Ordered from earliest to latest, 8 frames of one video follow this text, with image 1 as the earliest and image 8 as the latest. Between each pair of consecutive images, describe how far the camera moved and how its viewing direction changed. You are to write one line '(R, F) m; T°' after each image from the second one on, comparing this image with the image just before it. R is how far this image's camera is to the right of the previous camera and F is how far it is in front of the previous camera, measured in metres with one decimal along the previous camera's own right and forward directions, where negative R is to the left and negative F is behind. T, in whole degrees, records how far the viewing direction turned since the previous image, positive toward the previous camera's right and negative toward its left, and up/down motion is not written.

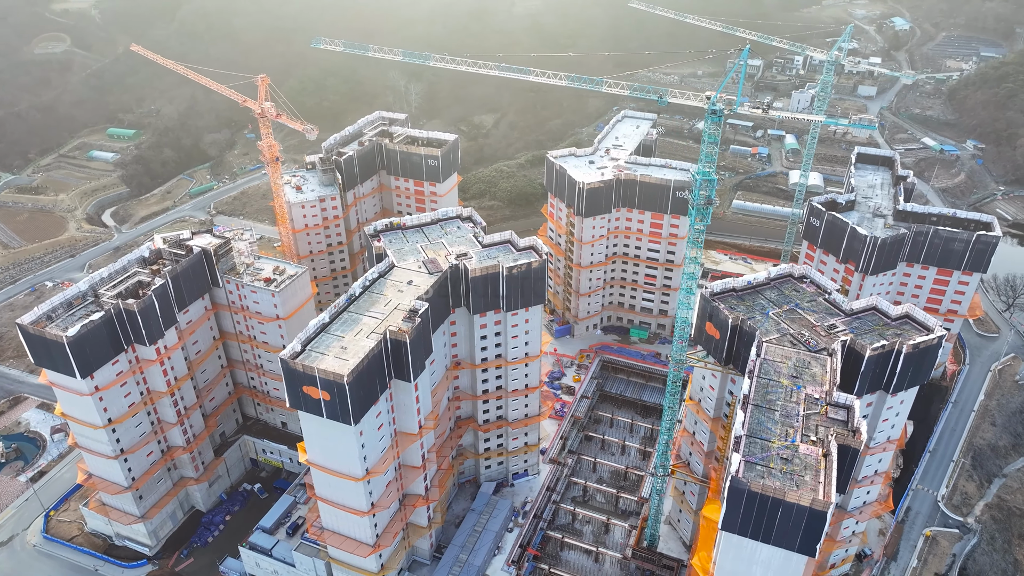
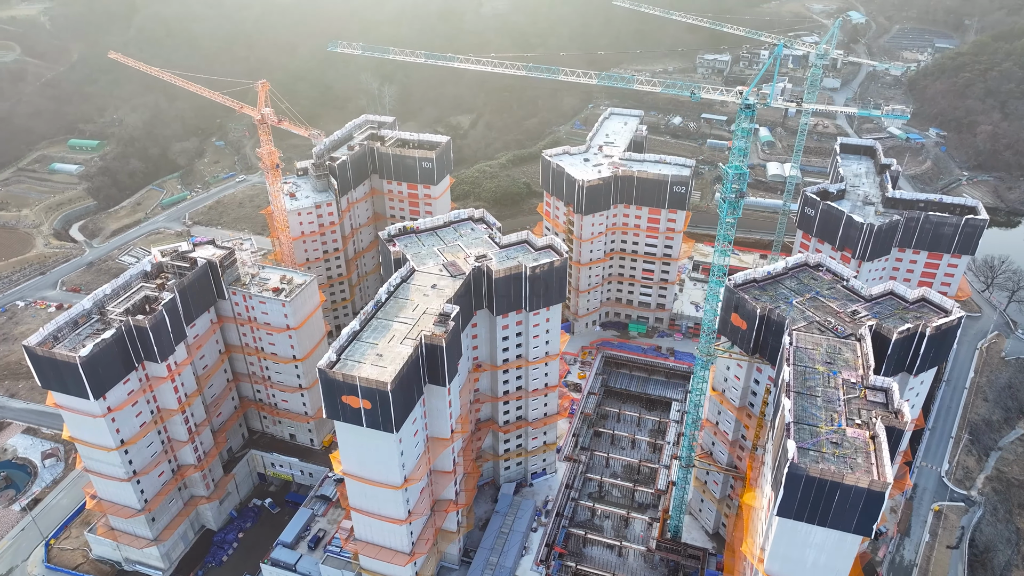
(-6.9, +0.4) m; +3°
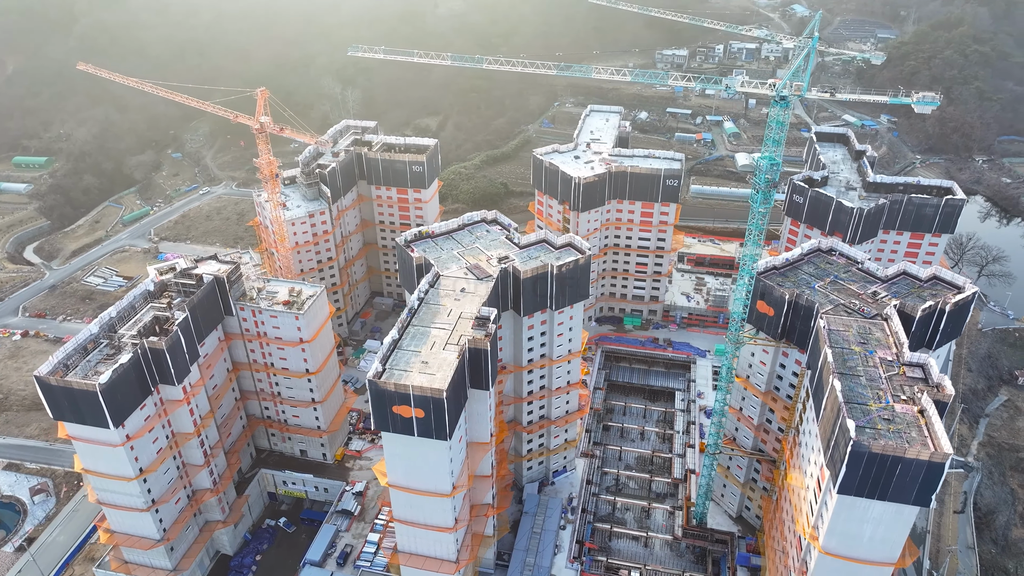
(-8.6, +0.5) m; +4°
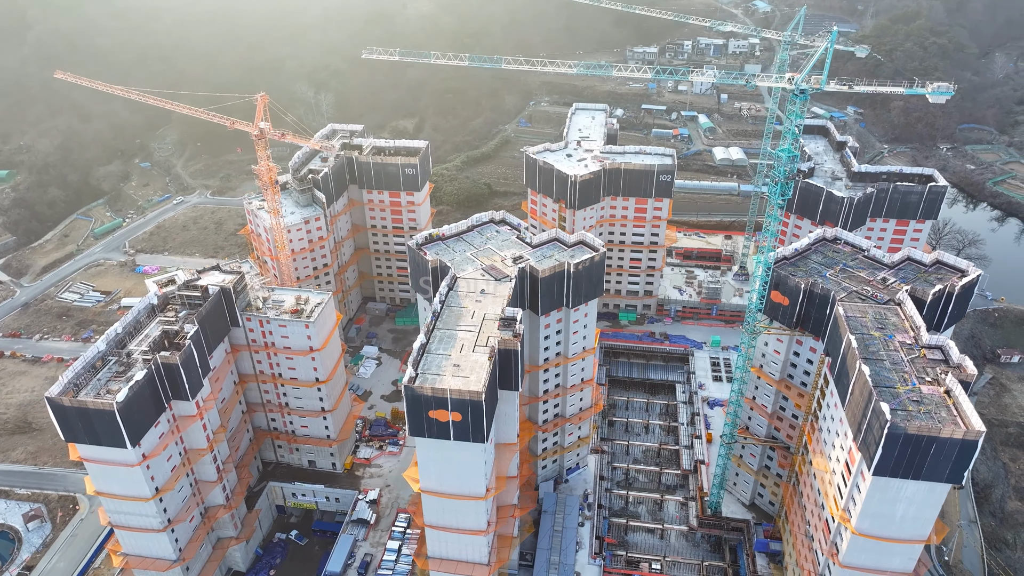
(-5.9, +0.3) m; +3°
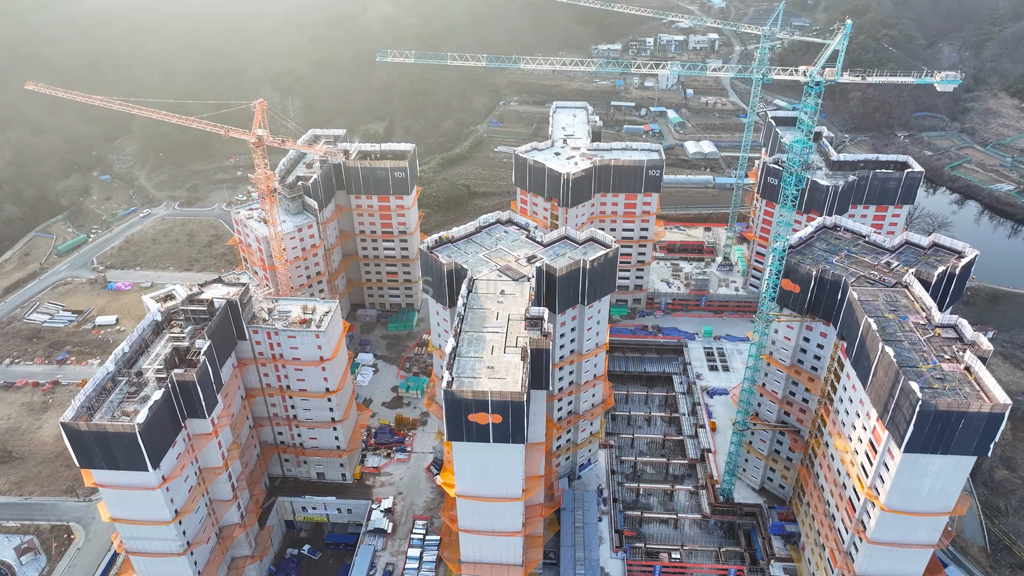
(-6.6, +0.3) m; +4°
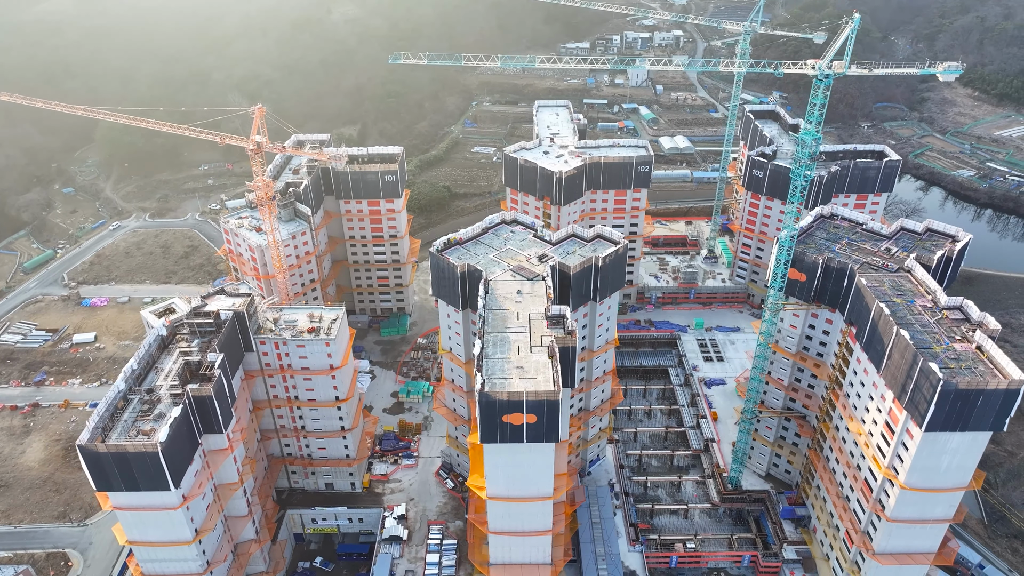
(-5.7, +0.2) m; +3°
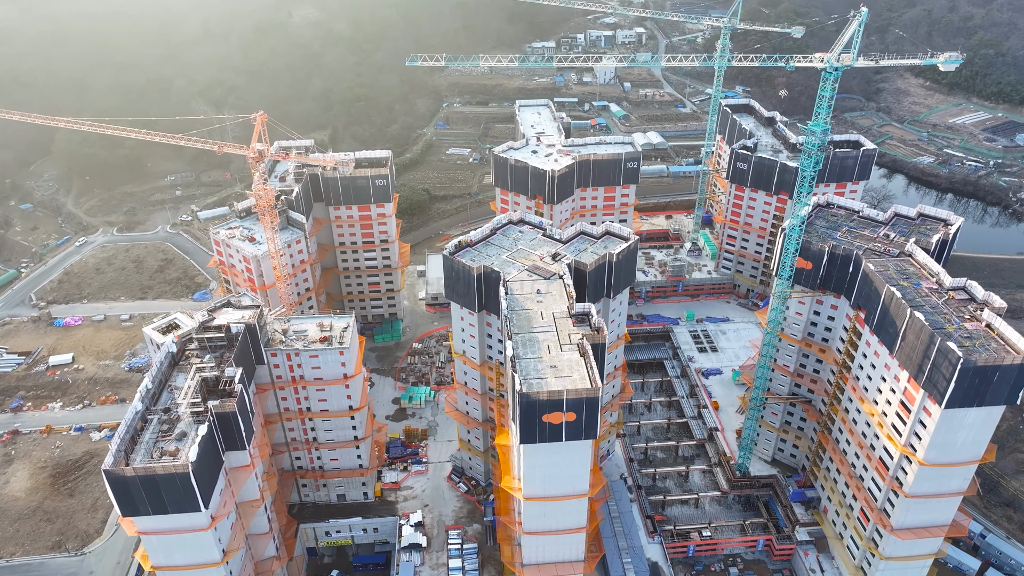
(-6.4, +0.3) m; +4°
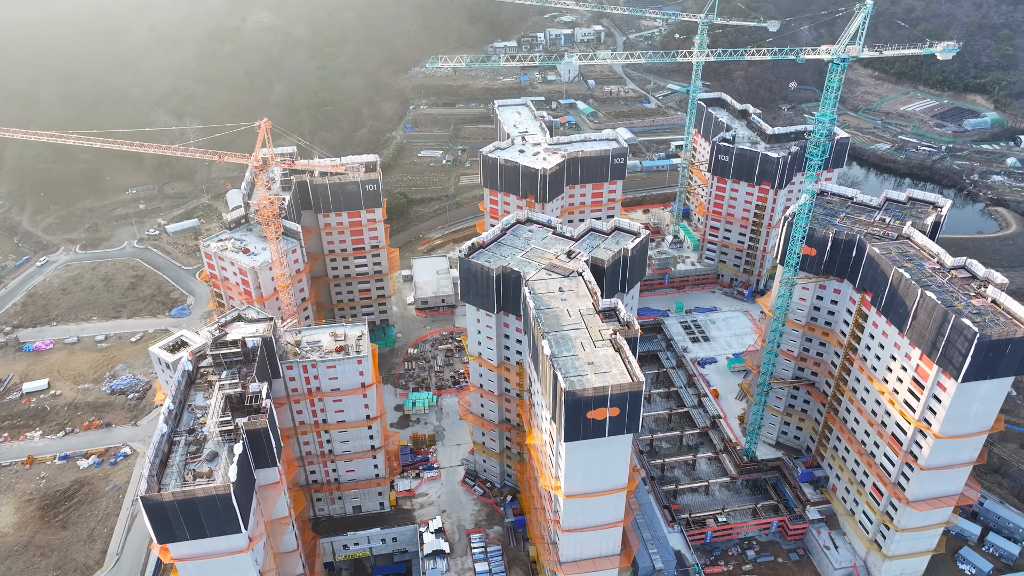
(-7.3, +0.3) m; +4°
